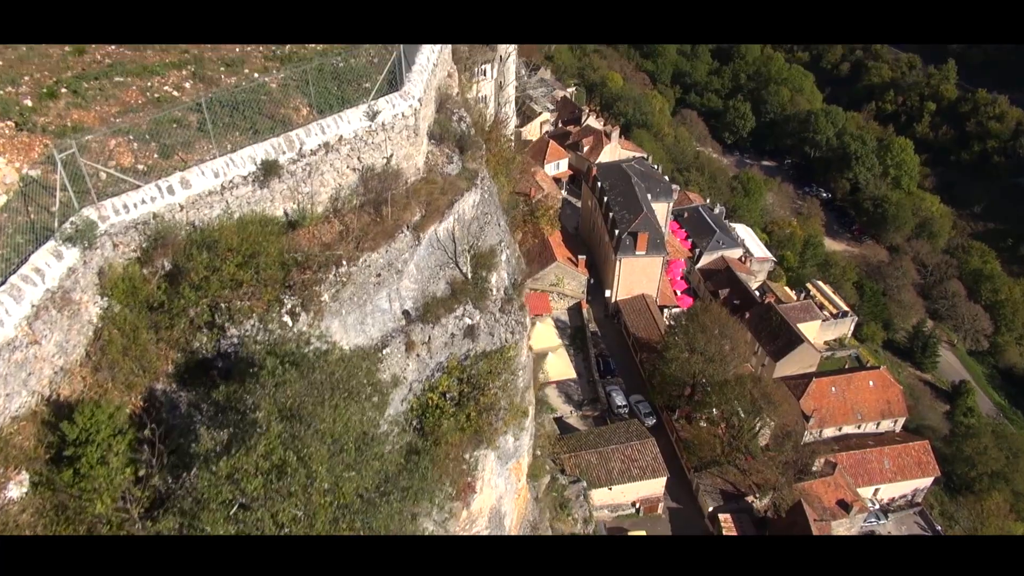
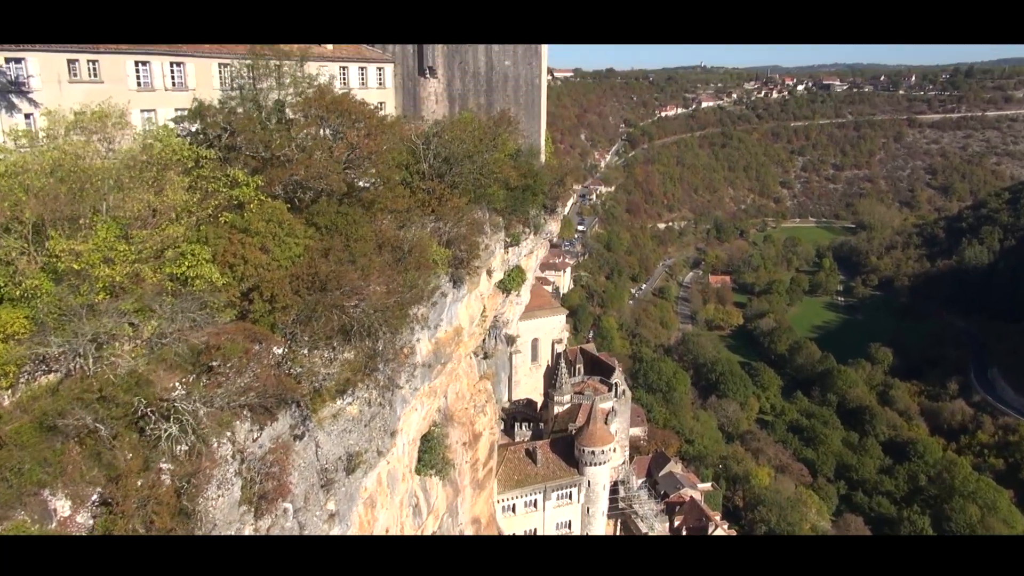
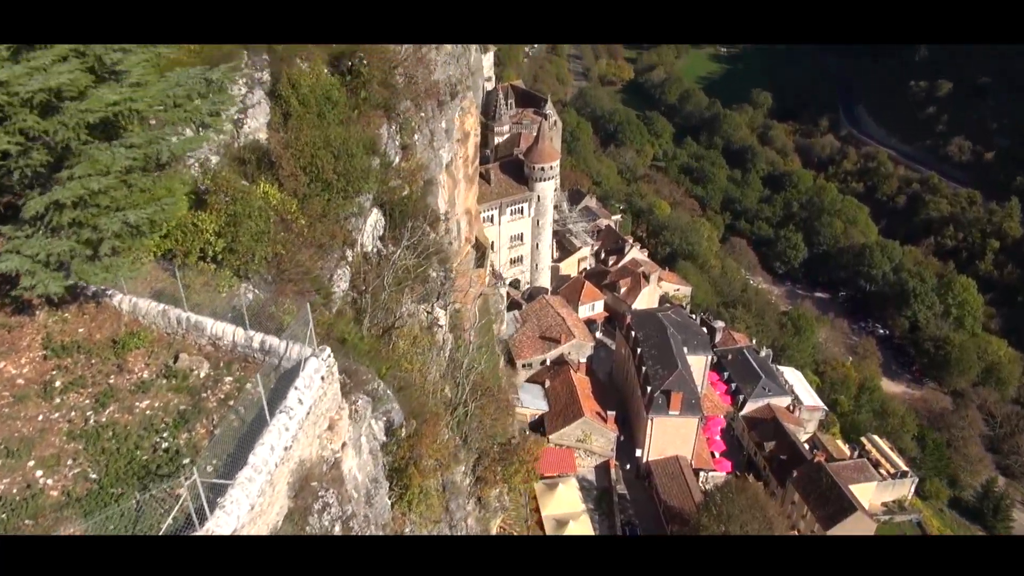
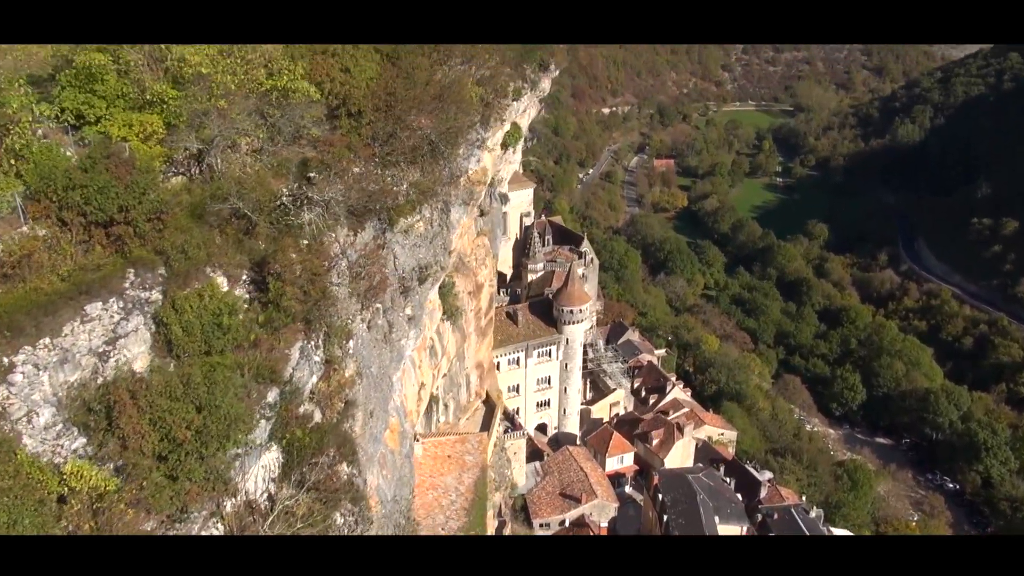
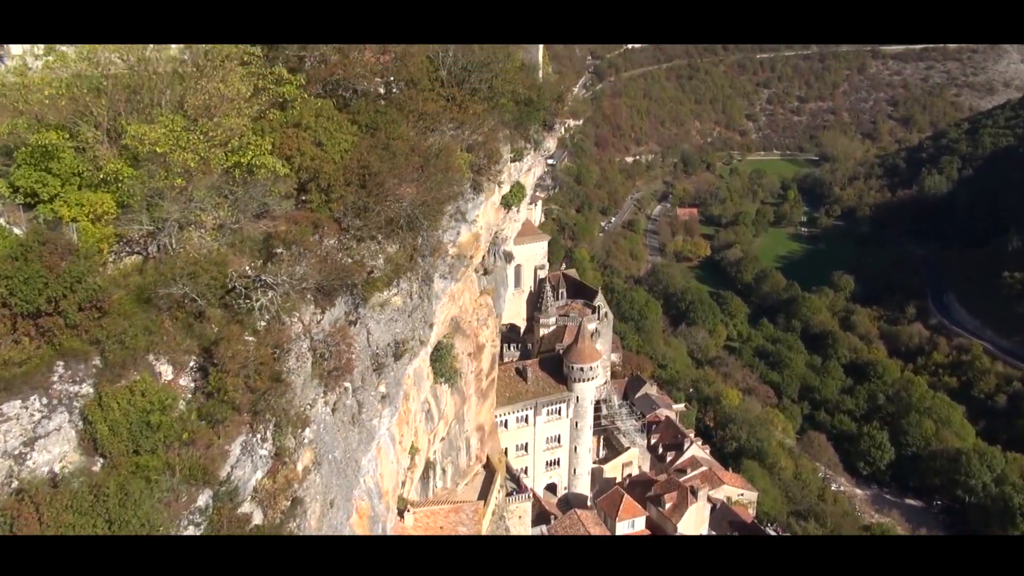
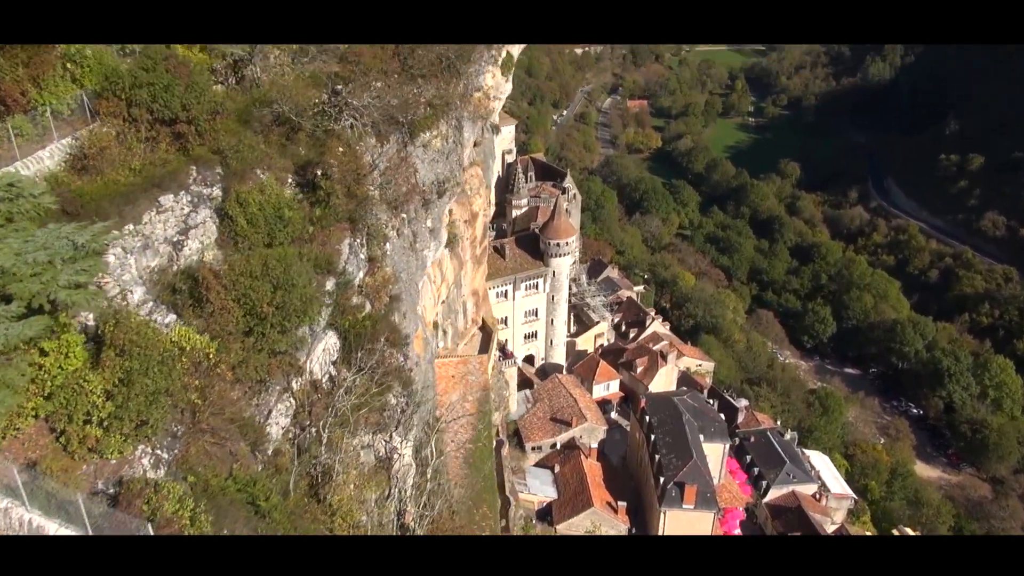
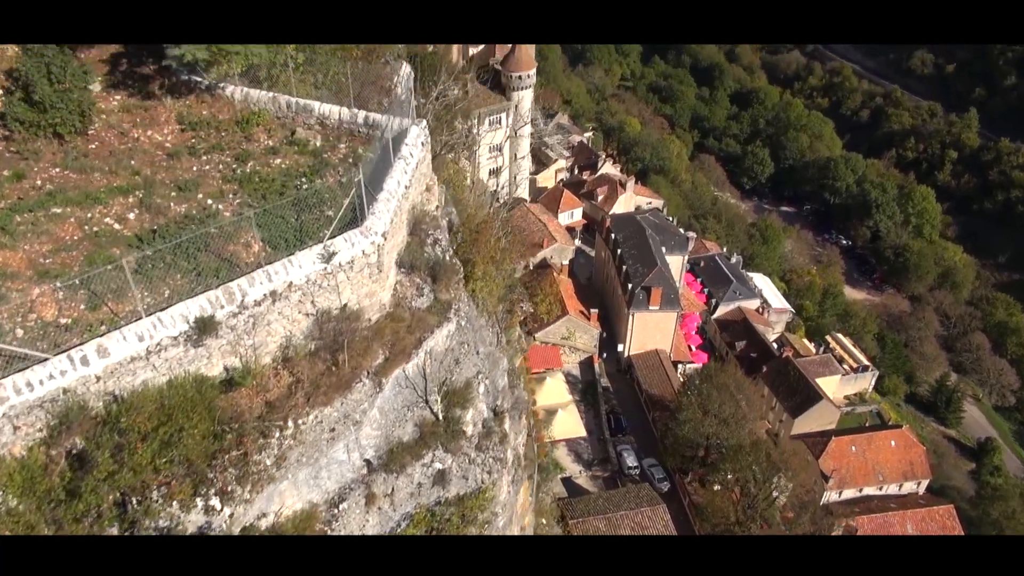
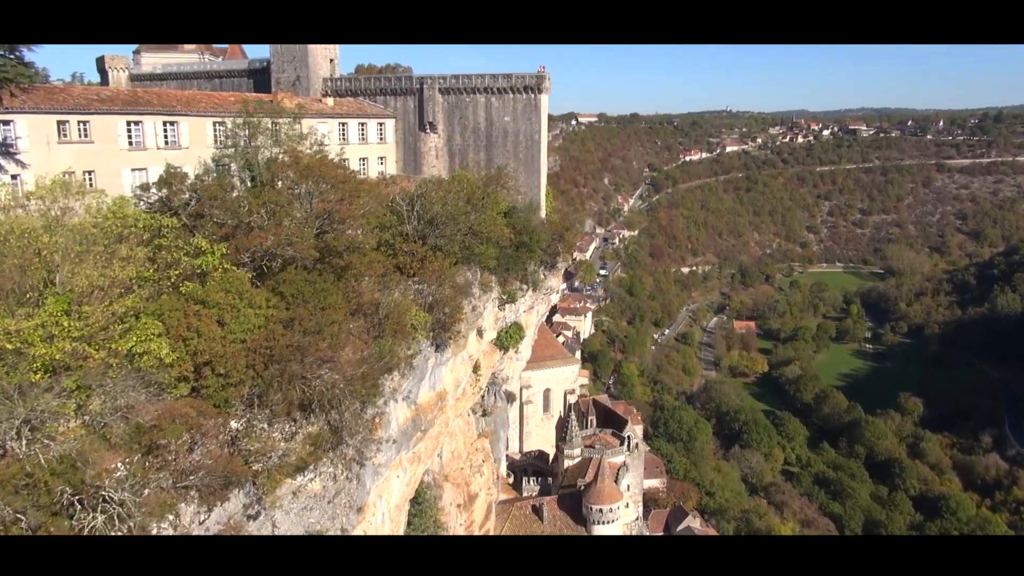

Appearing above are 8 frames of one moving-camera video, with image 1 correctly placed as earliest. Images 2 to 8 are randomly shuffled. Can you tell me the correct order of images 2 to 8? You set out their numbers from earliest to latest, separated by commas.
7, 3, 6, 4, 5, 2, 8
